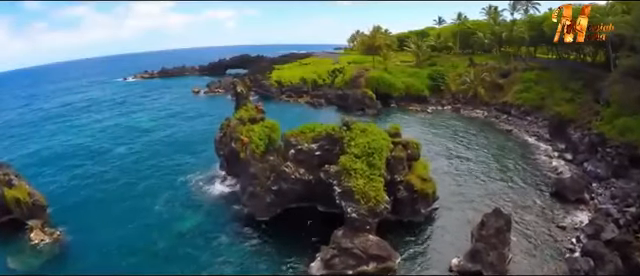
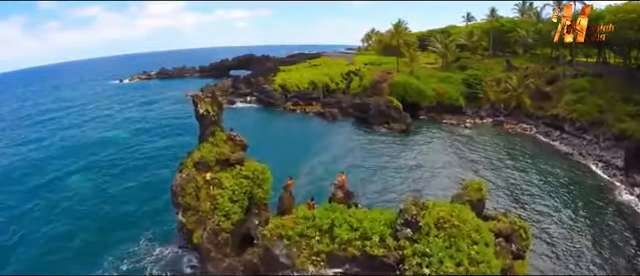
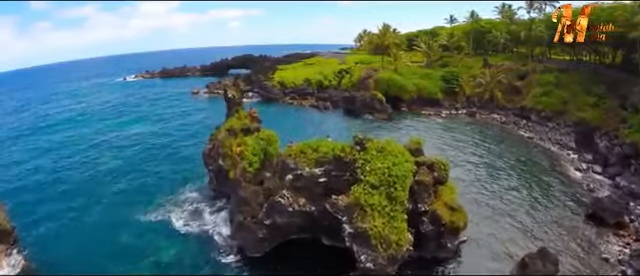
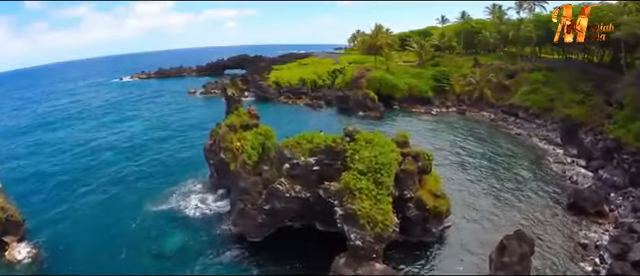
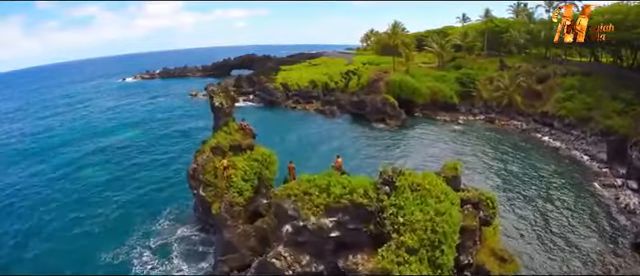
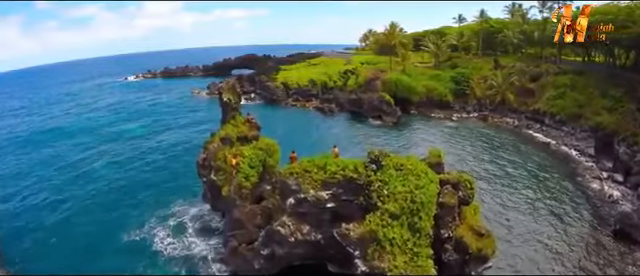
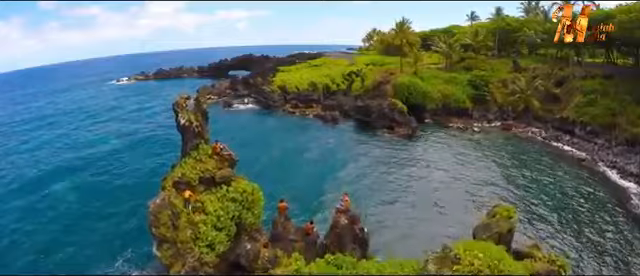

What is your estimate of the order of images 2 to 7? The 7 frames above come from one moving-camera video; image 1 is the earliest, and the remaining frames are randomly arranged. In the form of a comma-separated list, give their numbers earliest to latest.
4, 3, 6, 5, 2, 7
